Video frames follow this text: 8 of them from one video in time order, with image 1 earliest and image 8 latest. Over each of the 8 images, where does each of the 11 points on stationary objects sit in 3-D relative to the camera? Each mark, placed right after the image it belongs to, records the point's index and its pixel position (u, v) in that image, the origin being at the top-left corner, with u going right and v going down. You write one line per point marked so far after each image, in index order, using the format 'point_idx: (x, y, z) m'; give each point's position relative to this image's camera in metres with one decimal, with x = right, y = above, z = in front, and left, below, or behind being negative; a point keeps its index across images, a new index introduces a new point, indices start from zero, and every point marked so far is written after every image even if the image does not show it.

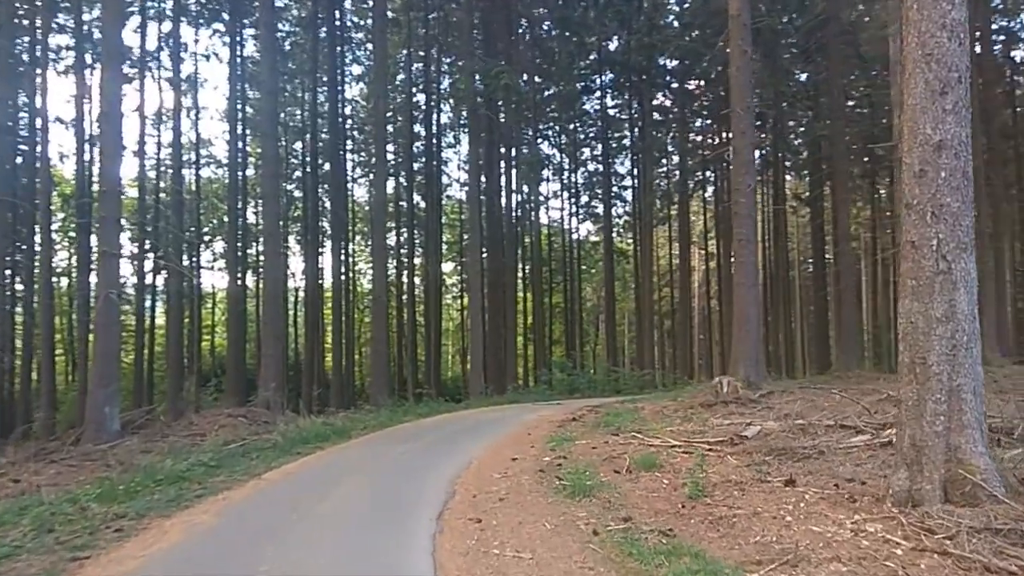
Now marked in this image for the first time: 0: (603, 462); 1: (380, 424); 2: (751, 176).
0: (+0.9, -1.7, +7.4) m
1: (-2.2, -2.3, +13.0) m
2: (+4.2, +2.0, +13.6) m
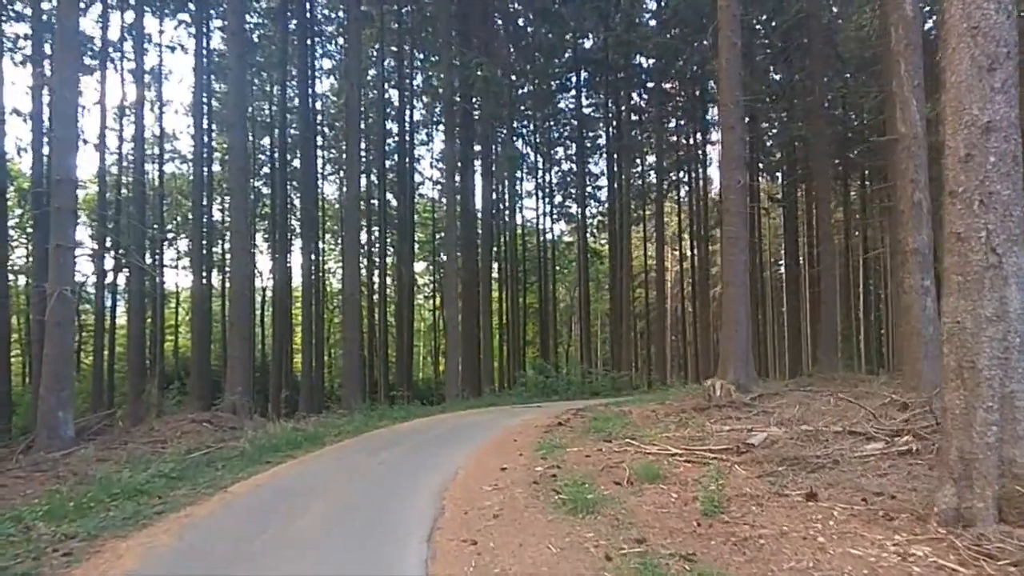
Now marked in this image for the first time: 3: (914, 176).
0: (+0.8, -1.6, +6.9) m
1: (-2.5, -2.2, +12.3) m
2: (+3.9, +2.0, +13.2) m
3: (+4.7, +1.3, +9.1) m
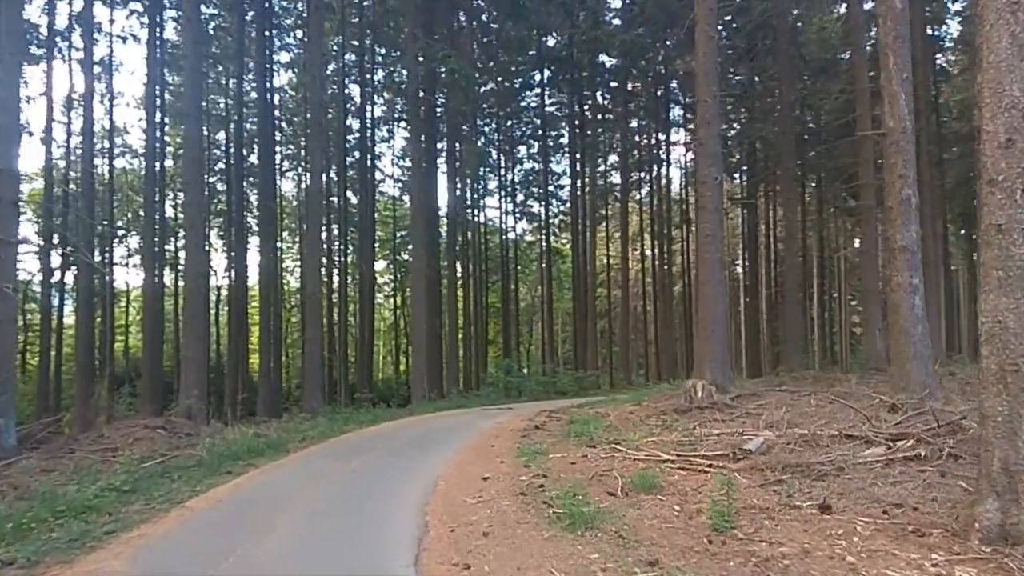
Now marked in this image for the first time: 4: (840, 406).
0: (+0.7, -1.6, +6.5) m
1: (-2.9, -2.2, +11.7) m
2: (+3.4, +2.0, +12.9) m
3: (+4.4, +1.3, +8.9) m
4: (+3.9, -1.4, +9.3) m
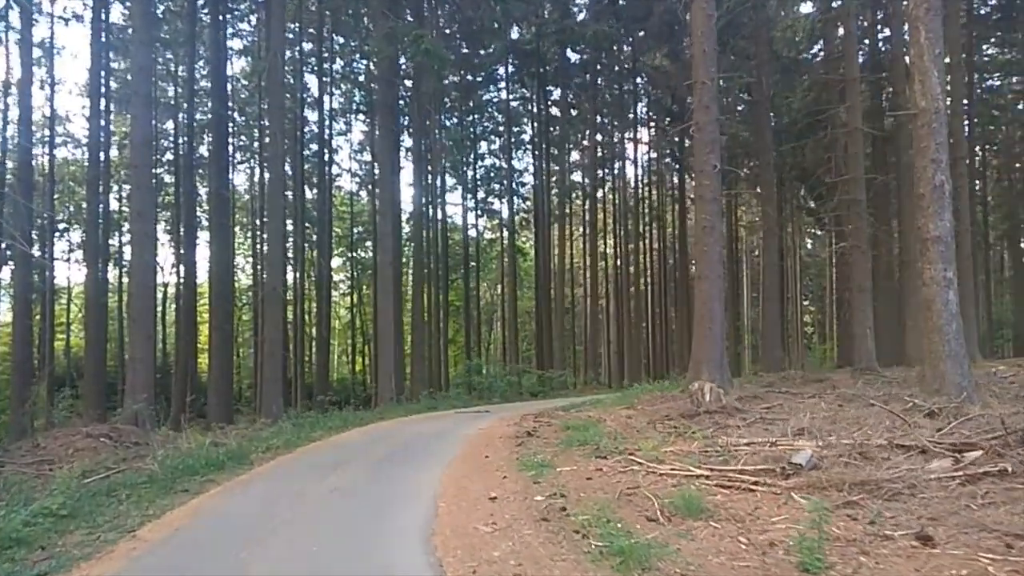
0: (+0.8, -1.5, +5.6) m
1: (-3.1, -2.1, +10.6) m
2: (+3.2, +2.1, +12.2) m
3: (+4.4, +1.4, +8.2) m
4: (+3.9, -1.4, +8.6) m
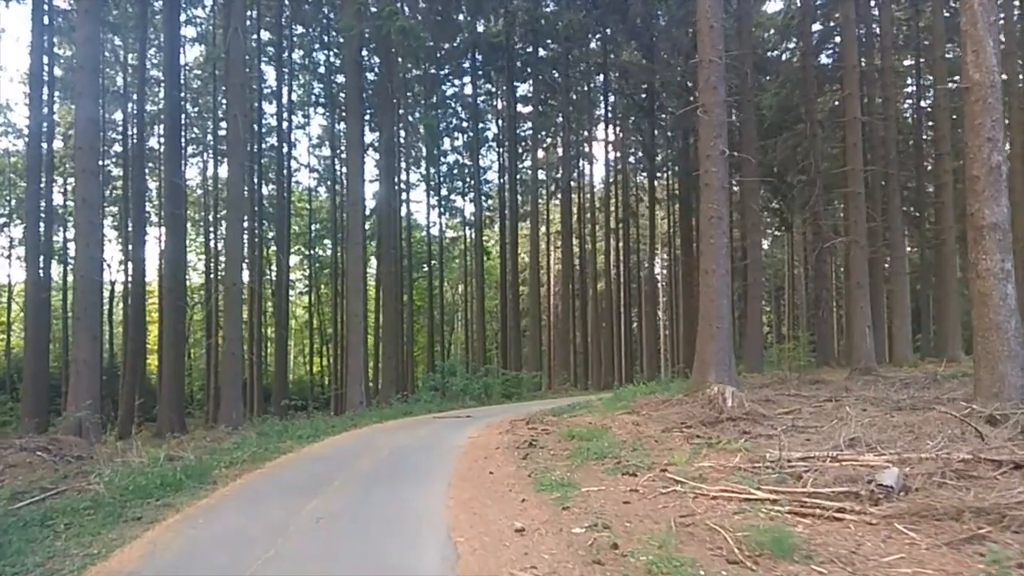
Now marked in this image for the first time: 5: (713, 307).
0: (+1.0, -1.5, +4.6) m
1: (-3.1, -2.0, +9.4) m
2: (+3.0, +2.1, +11.3) m
3: (+4.5, +1.5, +7.4) m
4: (+3.9, -1.3, +7.8) m
5: (+2.9, -0.3, +11.1) m
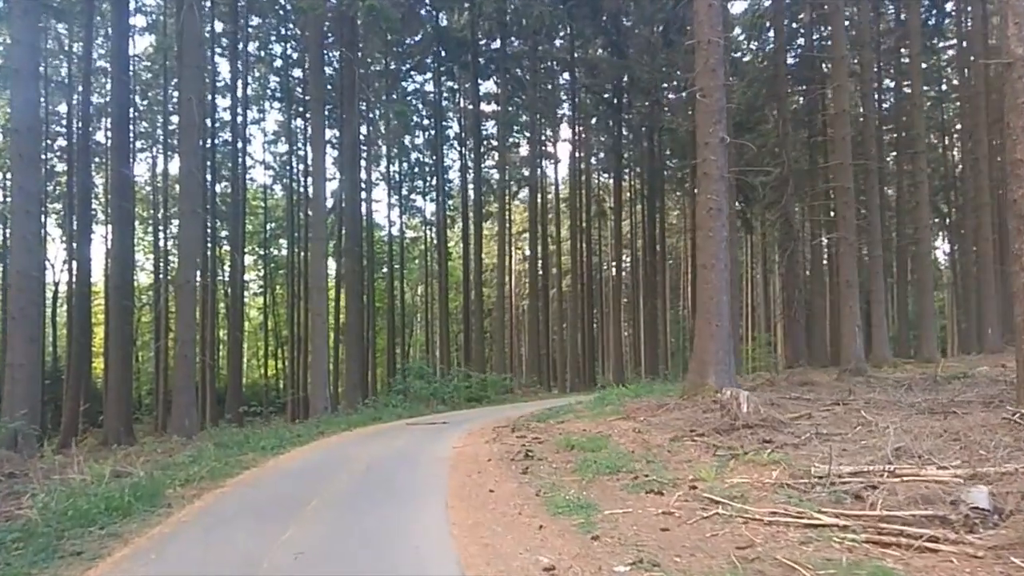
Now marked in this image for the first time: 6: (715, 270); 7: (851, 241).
0: (+1.2, -1.4, +3.7) m
1: (-3.2, -2.0, +8.3) m
2: (+2.8, +2.2, +10.6) m
3: (+4.5, +1.5, +6.8) m
4: (+3.9, -1.2, +7.1) m
5: (+2.7, -0.2, +10.4) m
6: (+2.7, +0.2, +10.4) m
7: (+6.5, +0.9, +15.0) m
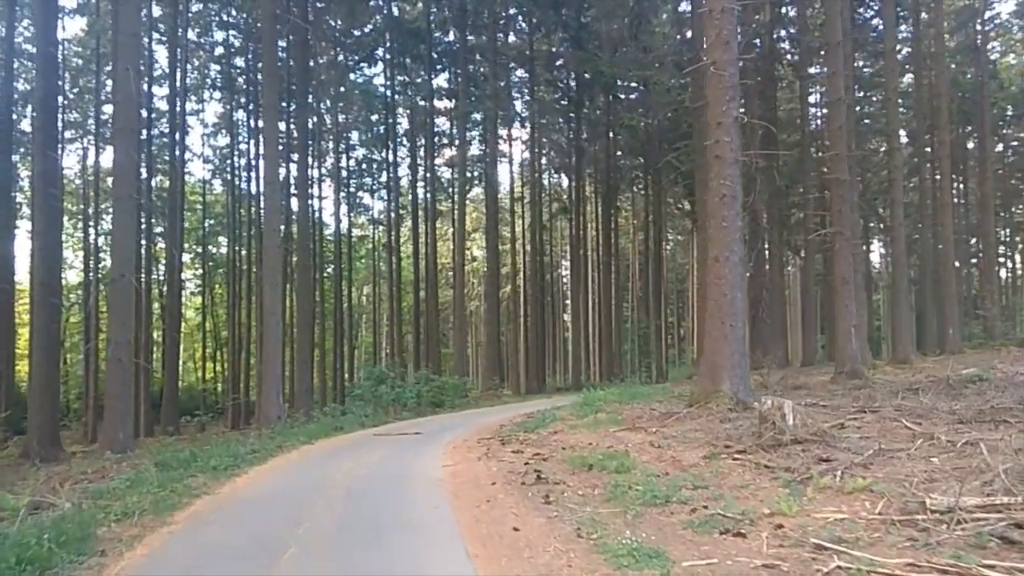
0: (+1.6, -1.3, +2.6) m
1: (-3.2, -1.9, +6.9) m
2: (+2.7, +2.2, +9.6) m
3: (+4.7, +1.6, +5.9) m
4: (+4.1, -1.2, +6.2) m
5: (+2.6, -0.2, +9.4) m
6: (+2.6, +0.3, +9.3) m
7: (+6.1, +0.9, +14.3) m
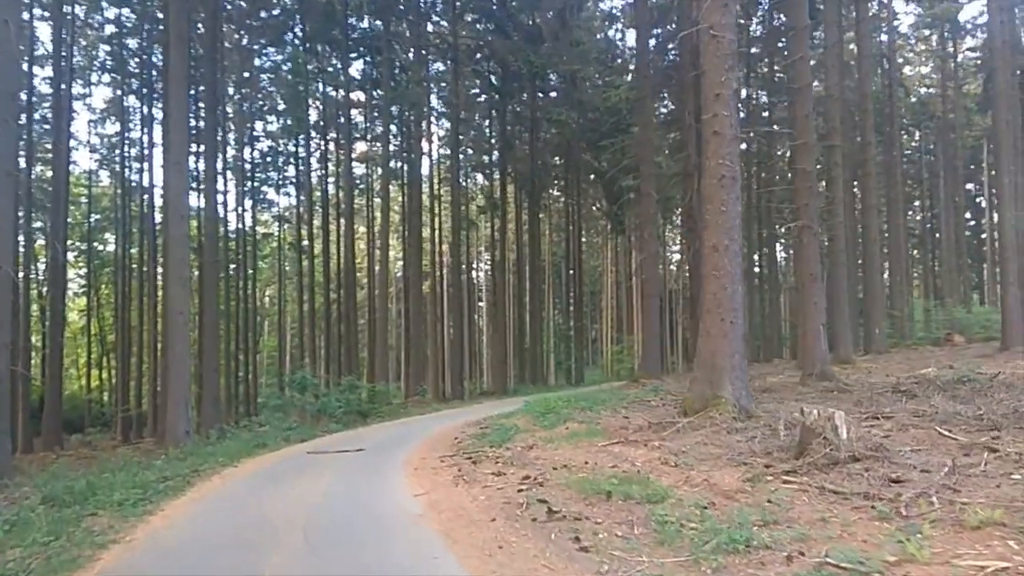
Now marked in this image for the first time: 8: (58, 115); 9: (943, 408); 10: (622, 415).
0: (+2.1, -1.2, +1.5) m
1: (-3.1, -1.8, +5.2) m
2: (+2.4, +2.3, +8.6) m
3: (+4.8, +1.7, +5.1) m
4: (+4.1, -1.1, +5.3) m
5: (+2.3, -0.1, +8.3) m
6: (+2.3, +0.4, +8.3) m
7: (+5.2, +1.0, +13.6) m
8: (-11.5, +5.2, +20.4) m
9: (+4.6, -1.3, +8.2) m
10: (+1.4, -1.6, +10.2) m
